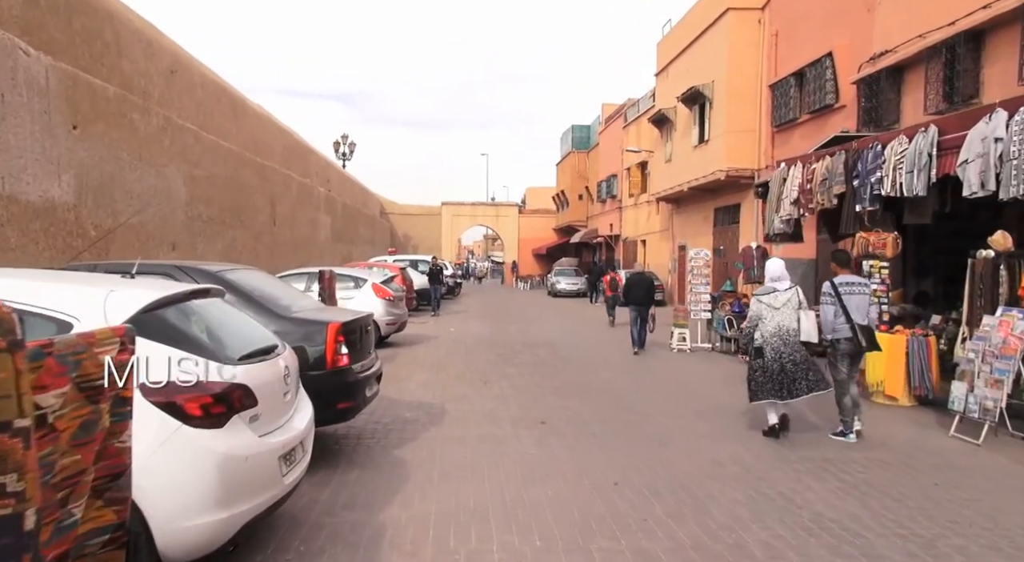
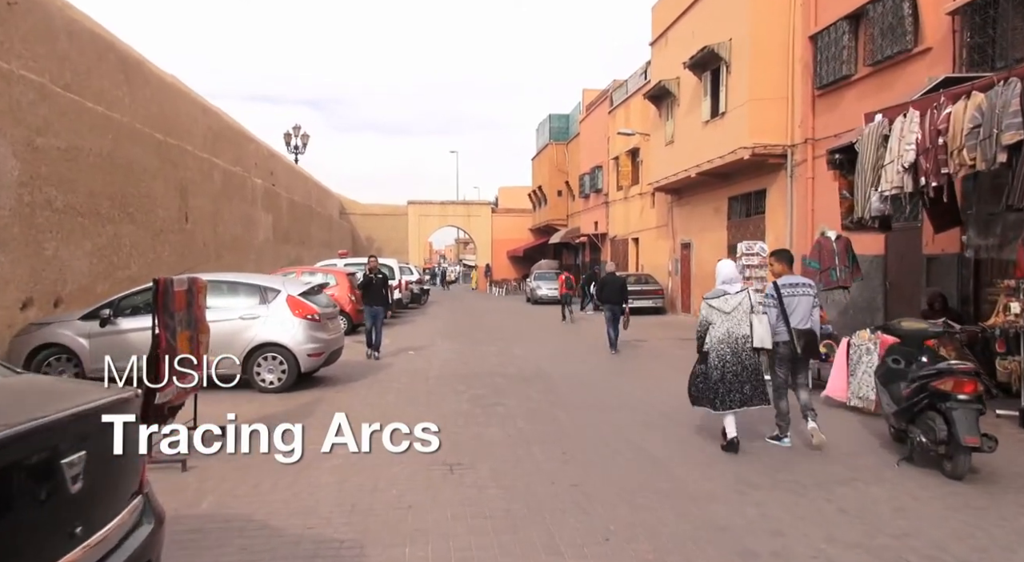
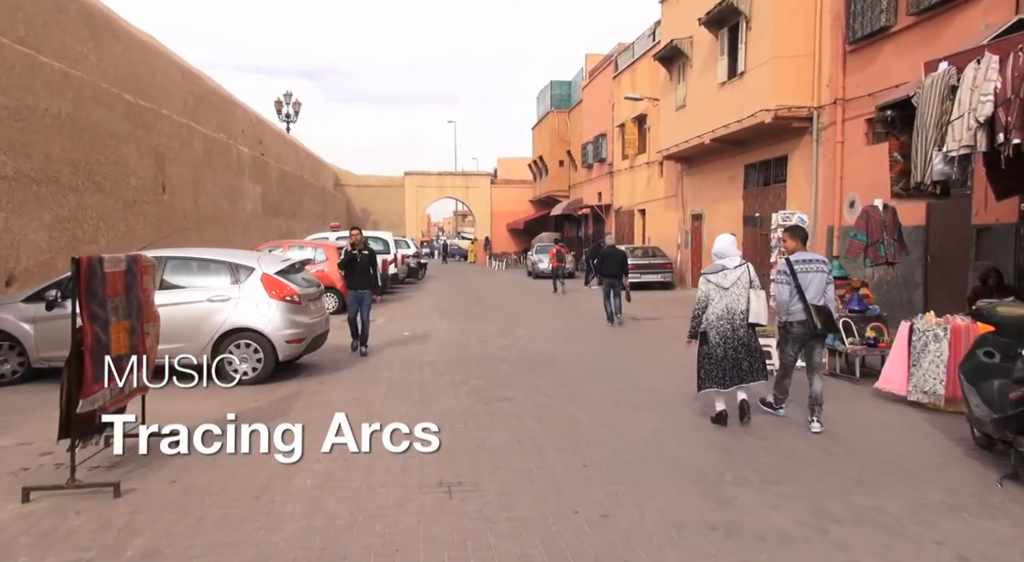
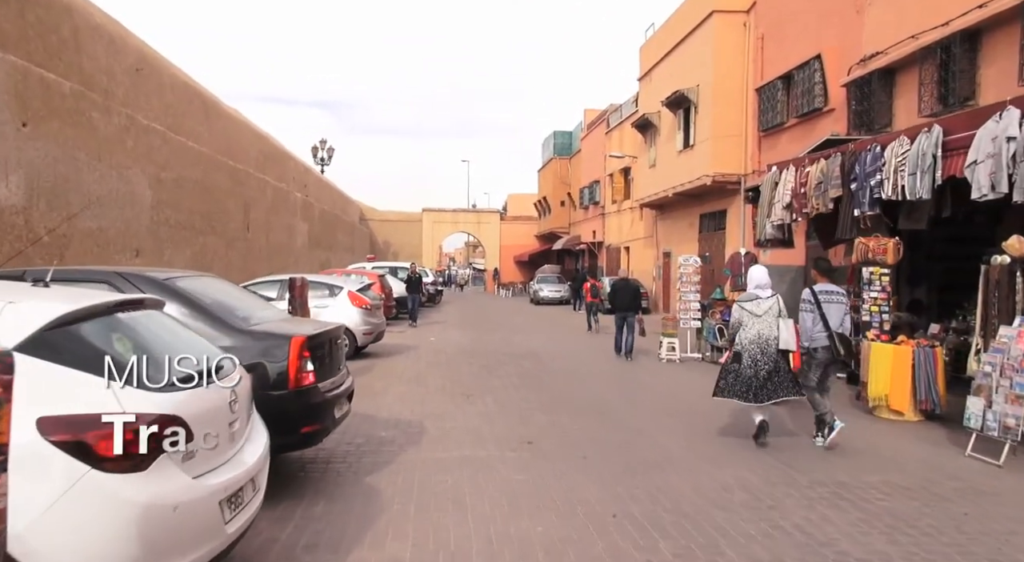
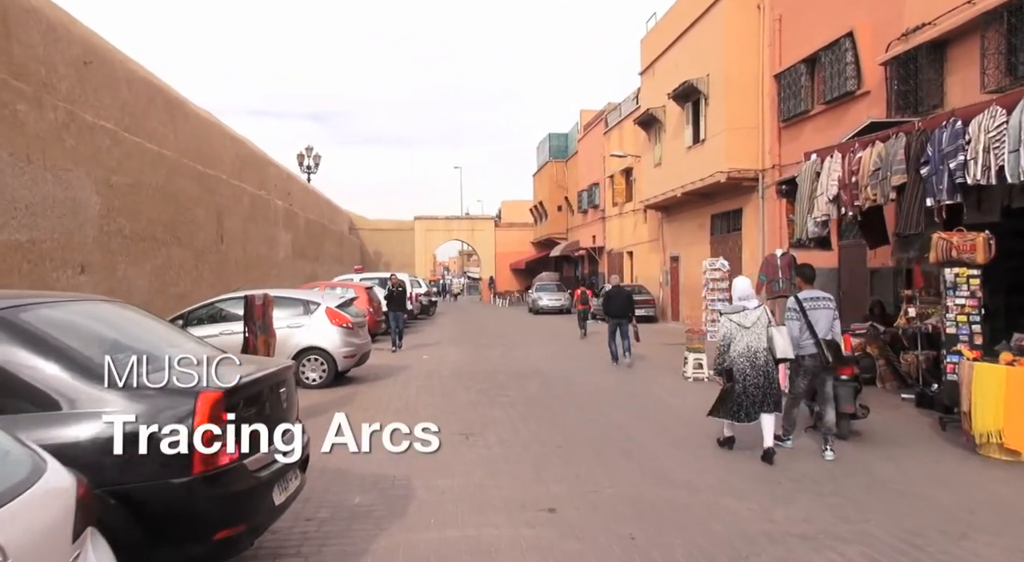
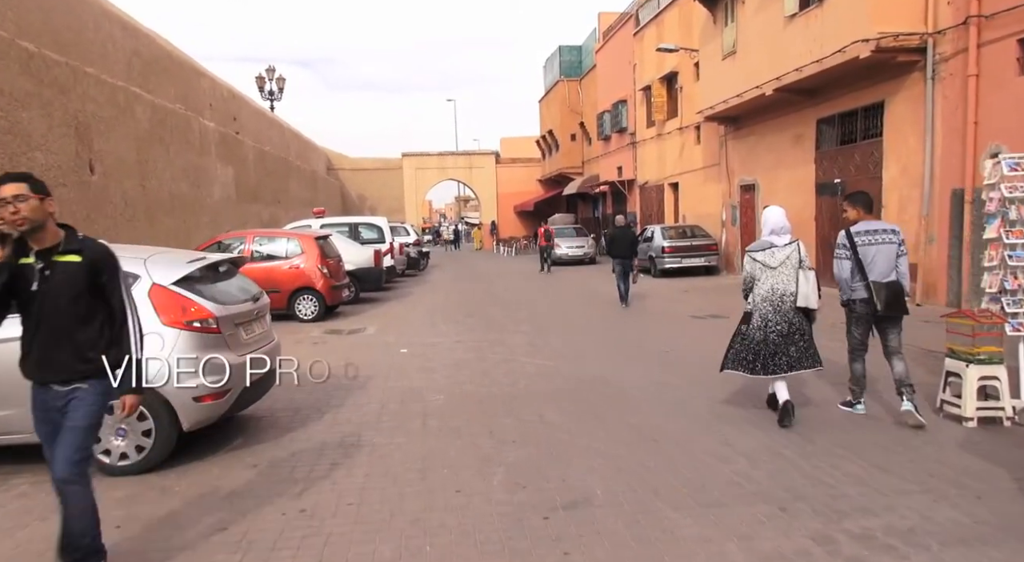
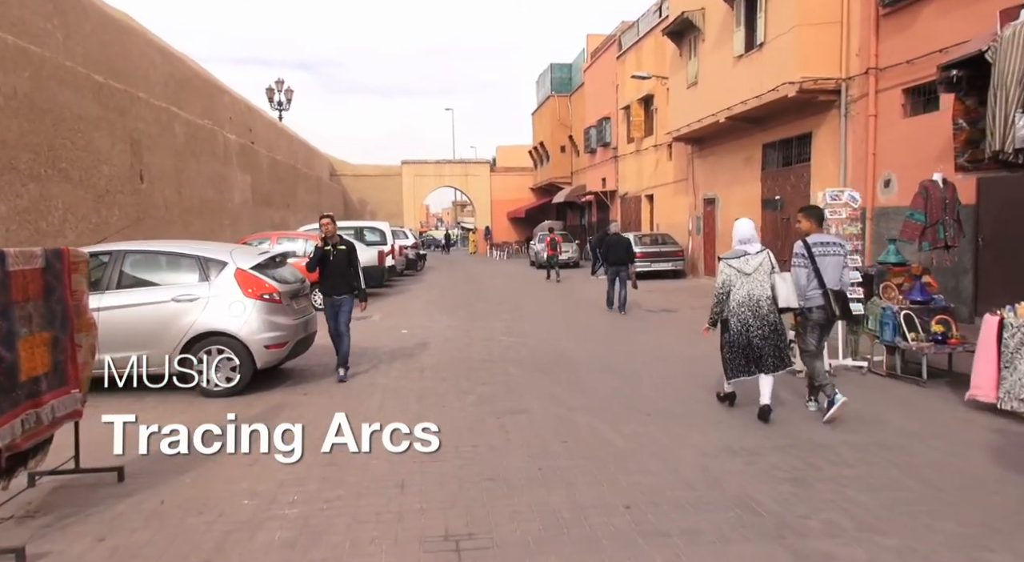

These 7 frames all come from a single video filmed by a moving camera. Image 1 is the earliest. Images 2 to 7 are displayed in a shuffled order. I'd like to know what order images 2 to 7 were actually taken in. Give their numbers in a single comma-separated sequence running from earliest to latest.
4, 5, 2, 3, 7, 6
